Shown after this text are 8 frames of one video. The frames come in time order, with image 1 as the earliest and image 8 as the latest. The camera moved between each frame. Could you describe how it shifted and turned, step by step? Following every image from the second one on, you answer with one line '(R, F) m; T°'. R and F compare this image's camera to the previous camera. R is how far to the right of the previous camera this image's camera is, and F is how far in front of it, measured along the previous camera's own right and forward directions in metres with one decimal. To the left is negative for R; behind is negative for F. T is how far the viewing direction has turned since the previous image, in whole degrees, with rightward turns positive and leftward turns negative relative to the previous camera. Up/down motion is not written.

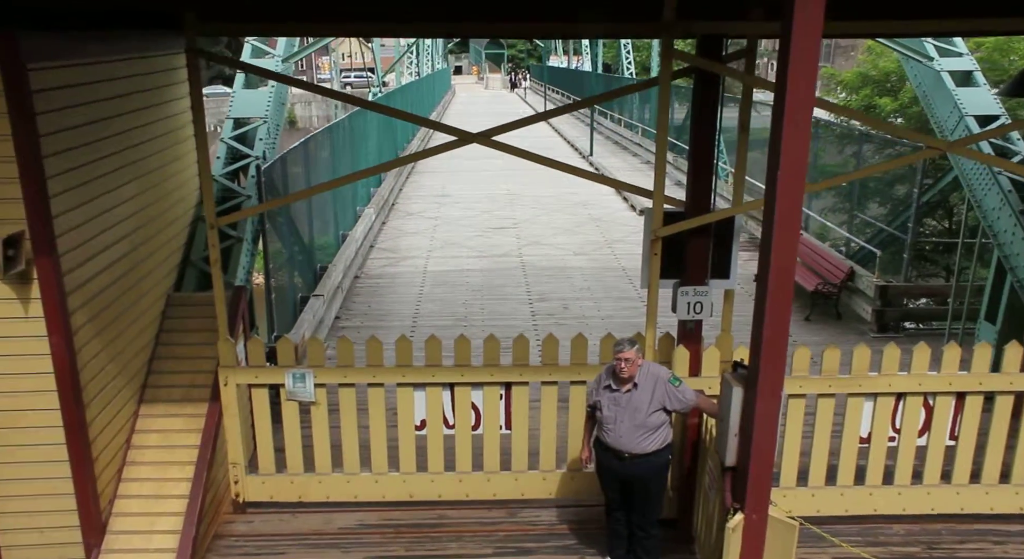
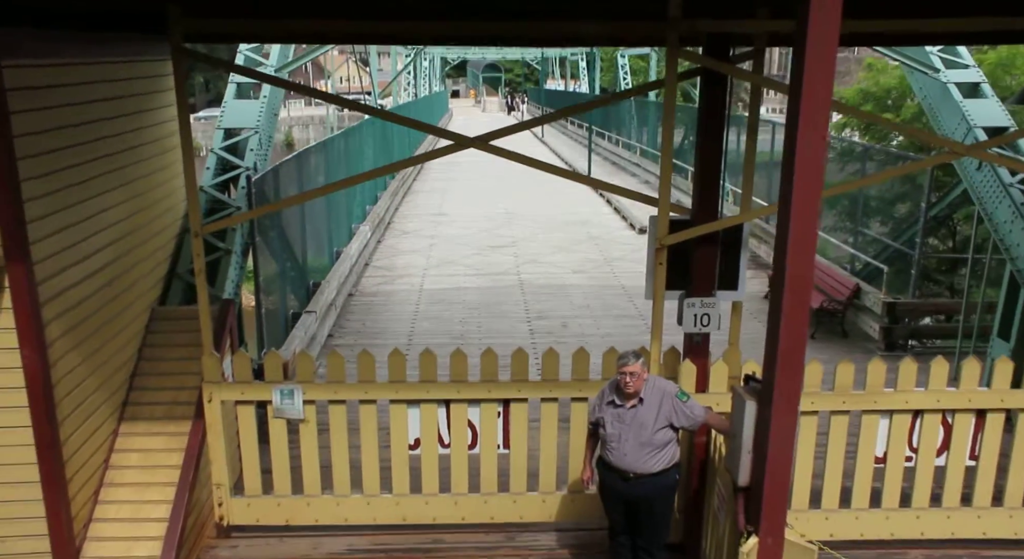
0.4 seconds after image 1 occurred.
(0.0, +0.2) m; 0°
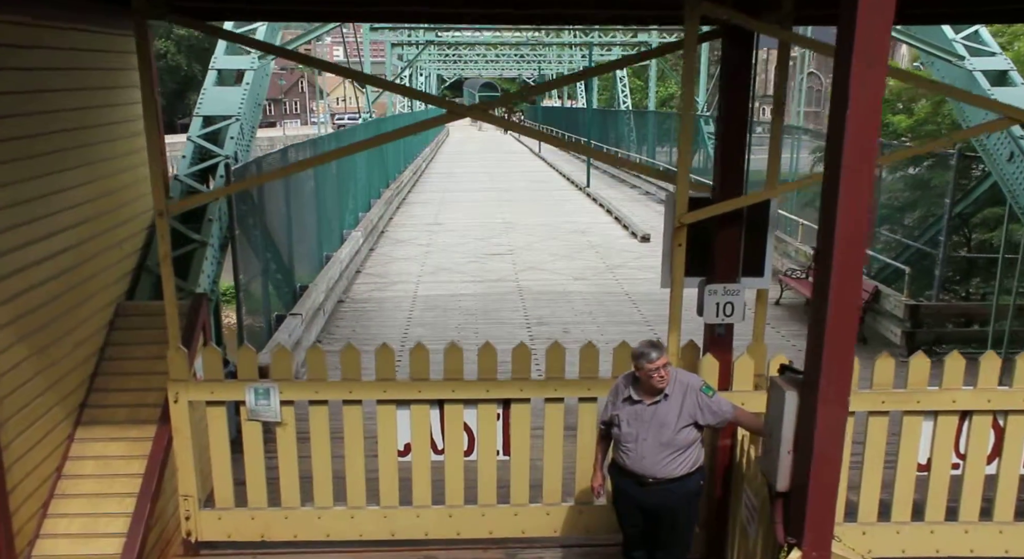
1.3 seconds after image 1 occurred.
(0.0, +0.5) m; 0°
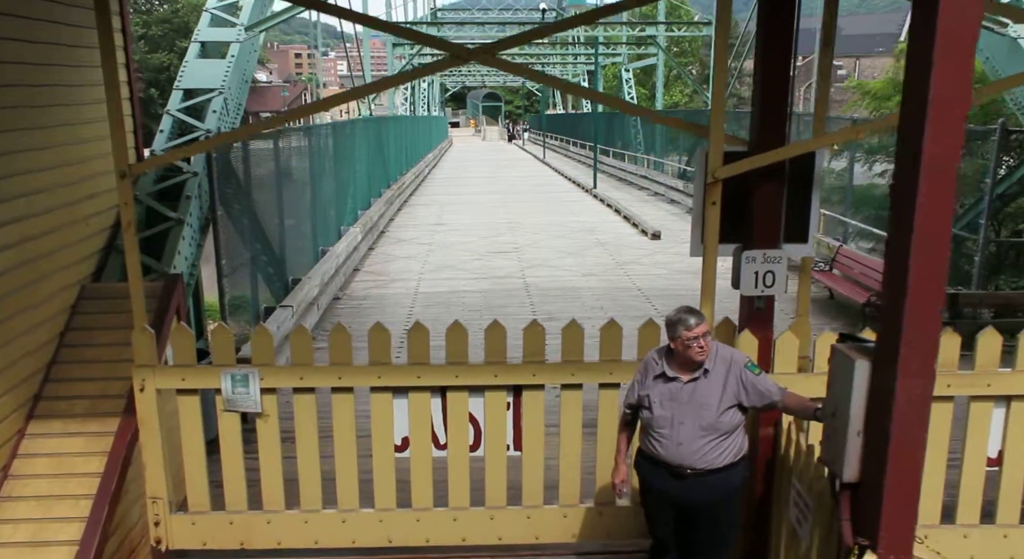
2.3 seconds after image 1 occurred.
(0.0, +0.5) m; 0°
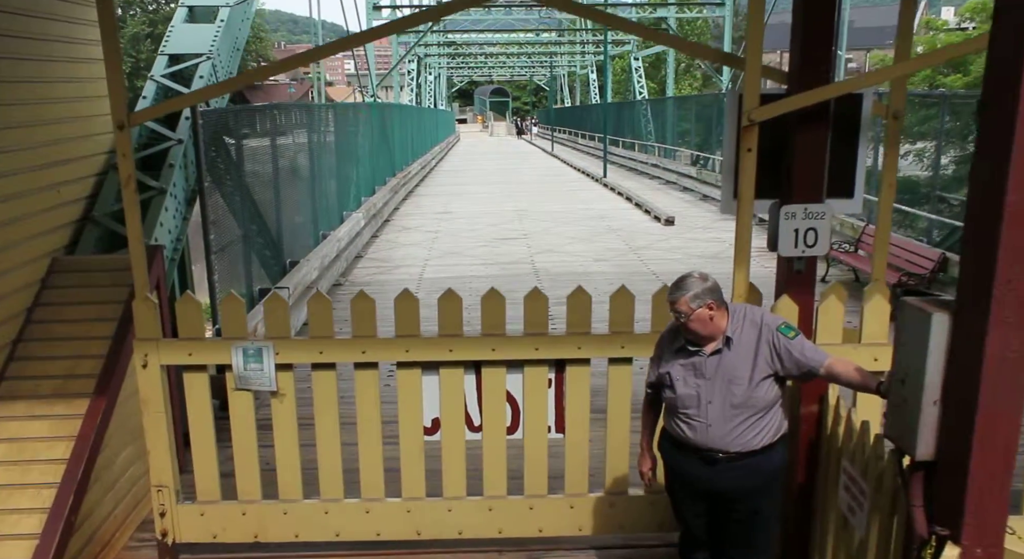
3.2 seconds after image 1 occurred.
(0.0, +0.4) m; -1°
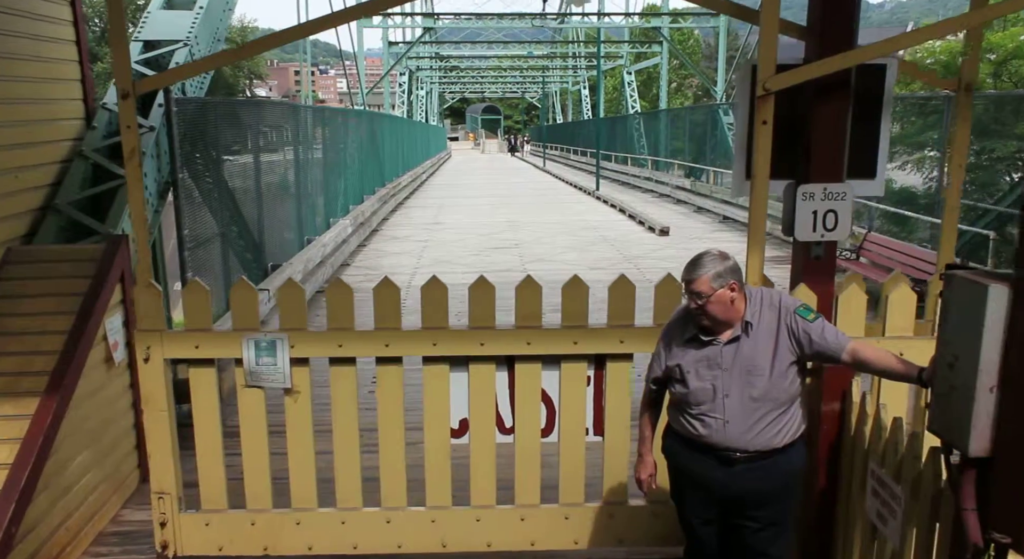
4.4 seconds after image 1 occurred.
(0.0, +0.3) m; +1°
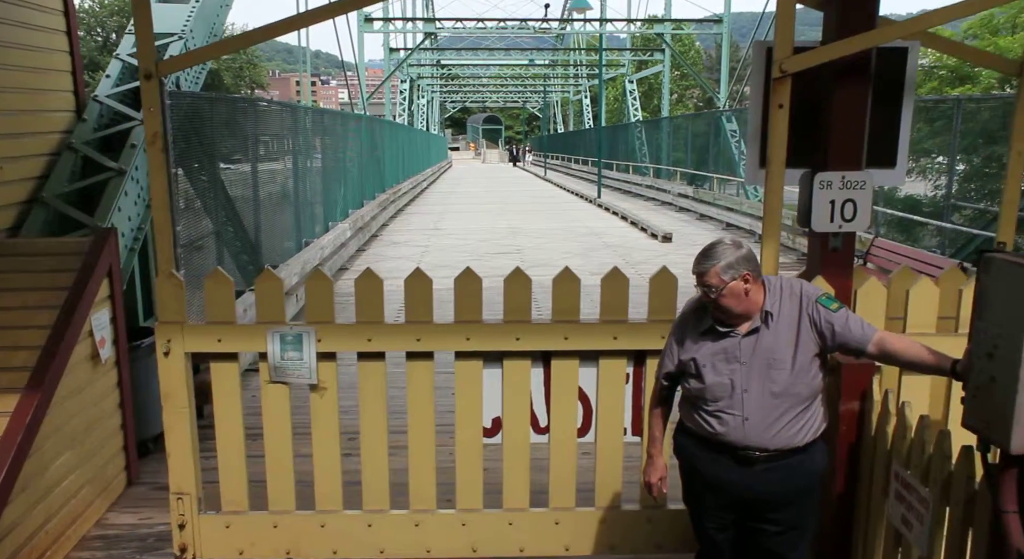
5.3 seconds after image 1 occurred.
(0.0, +0.1) m; 0°
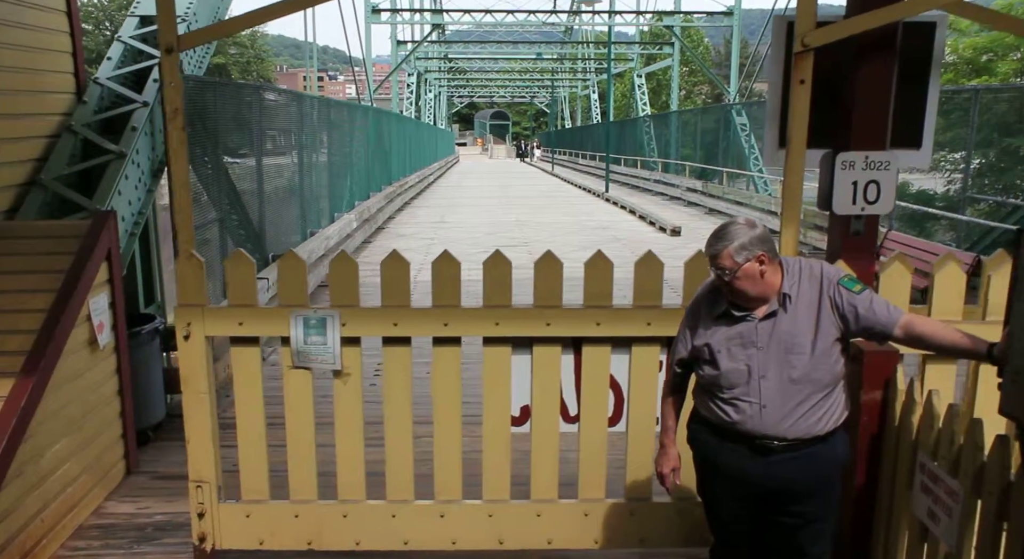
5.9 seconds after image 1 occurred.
(0.0, +0.1) m; 0°
